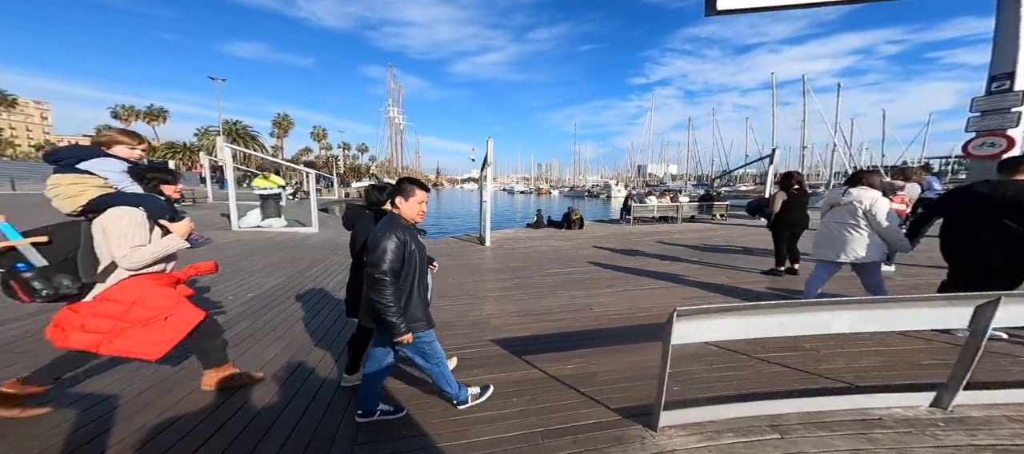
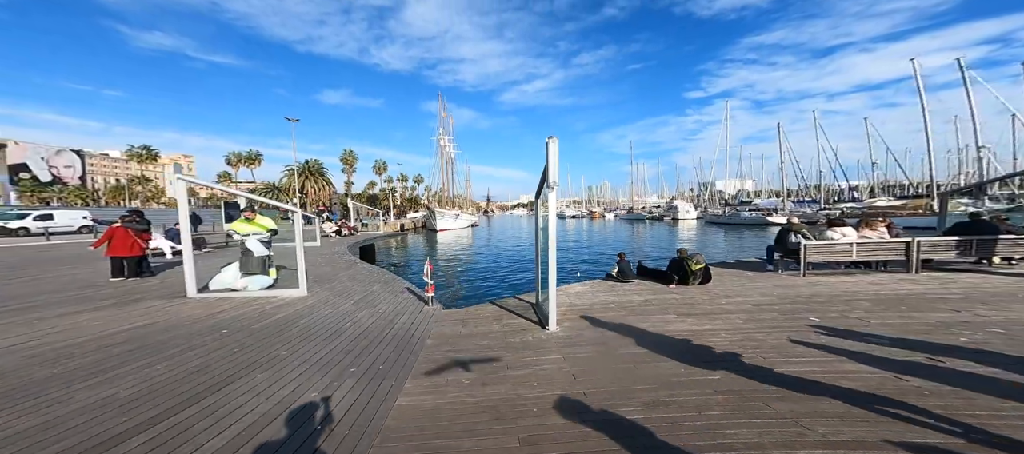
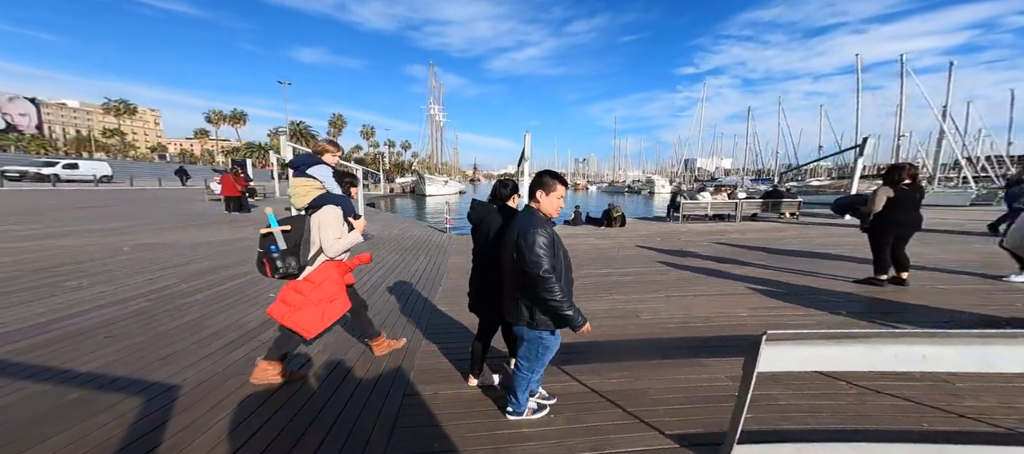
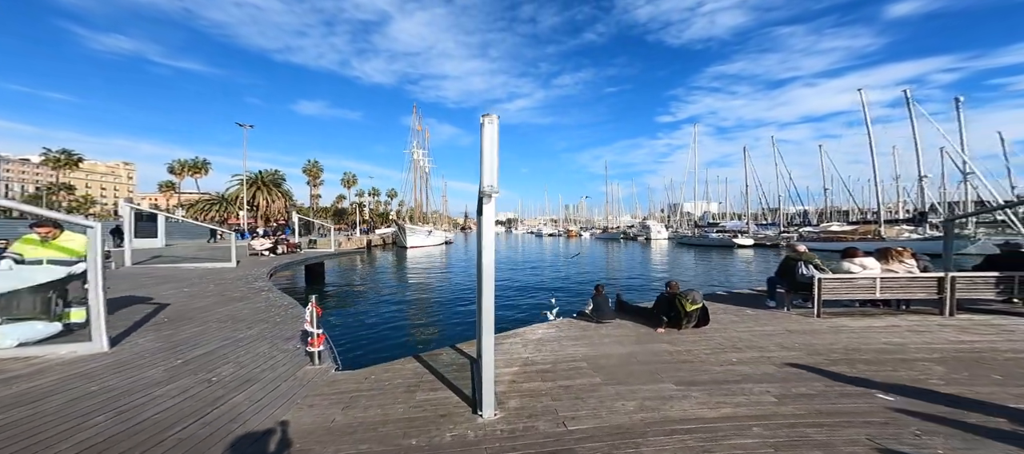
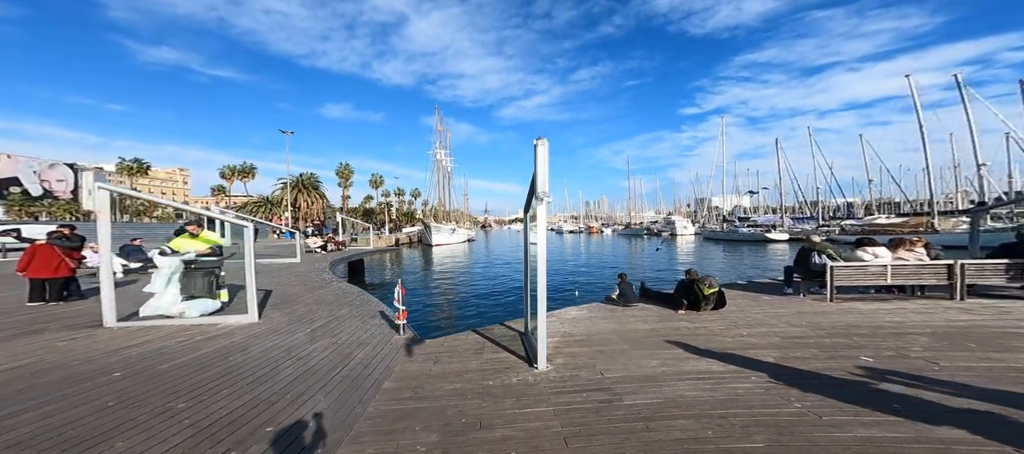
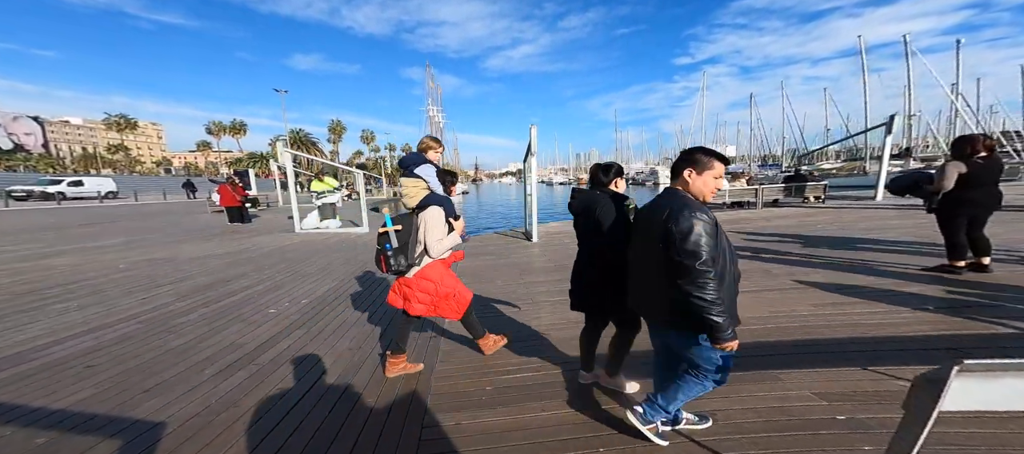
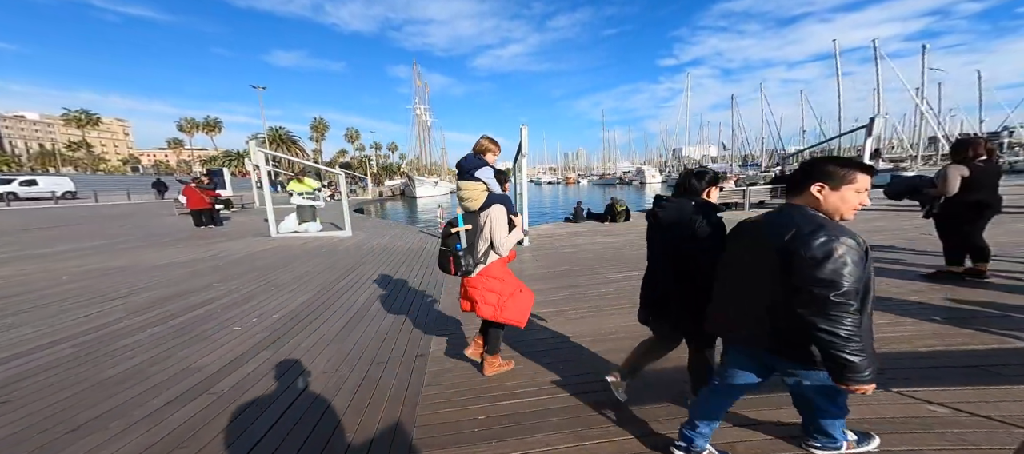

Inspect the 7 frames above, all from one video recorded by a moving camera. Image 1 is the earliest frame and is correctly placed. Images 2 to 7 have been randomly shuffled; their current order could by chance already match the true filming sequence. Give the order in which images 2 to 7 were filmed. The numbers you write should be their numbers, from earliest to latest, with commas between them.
3, 6, 7, 2, 5, 4
